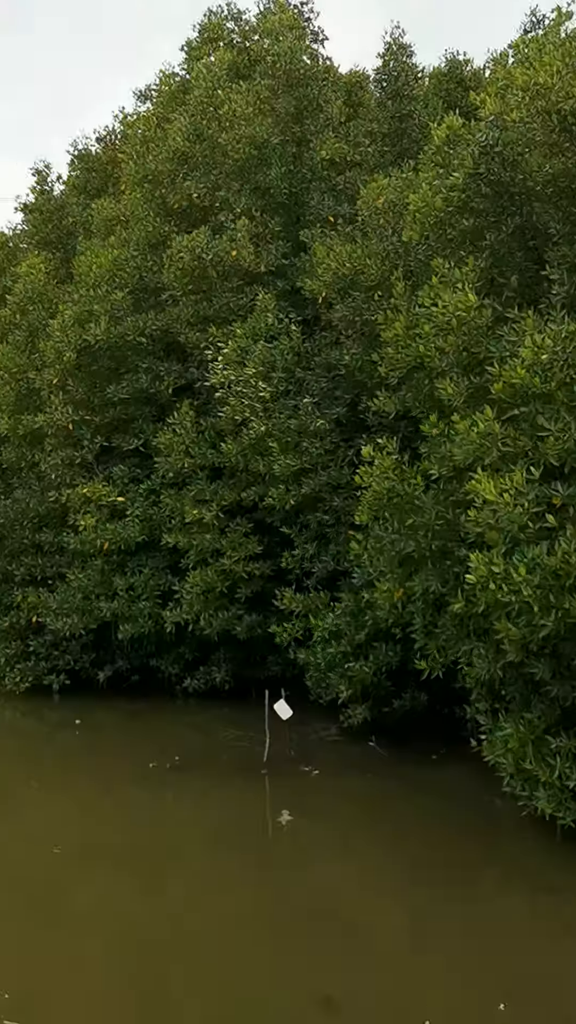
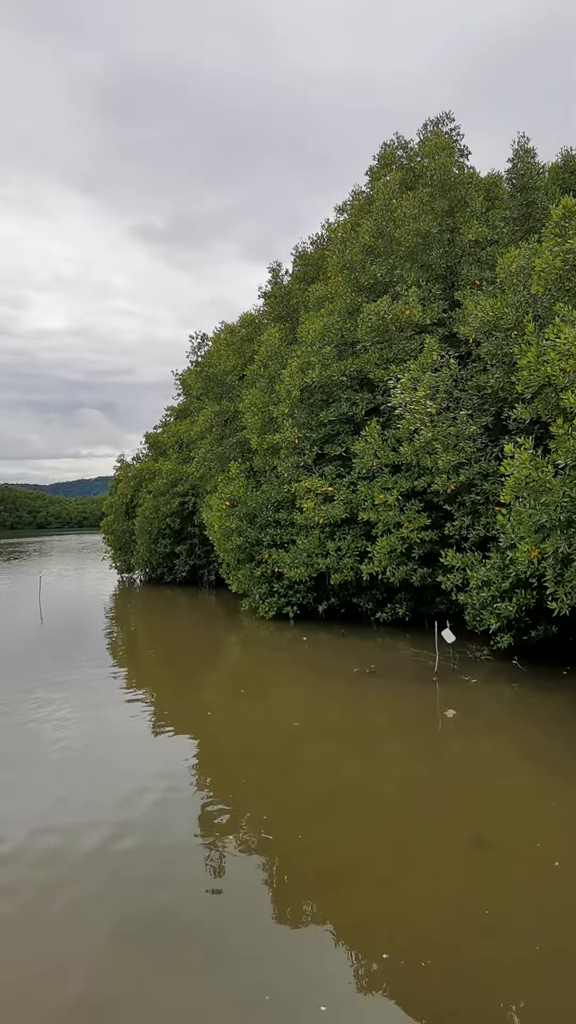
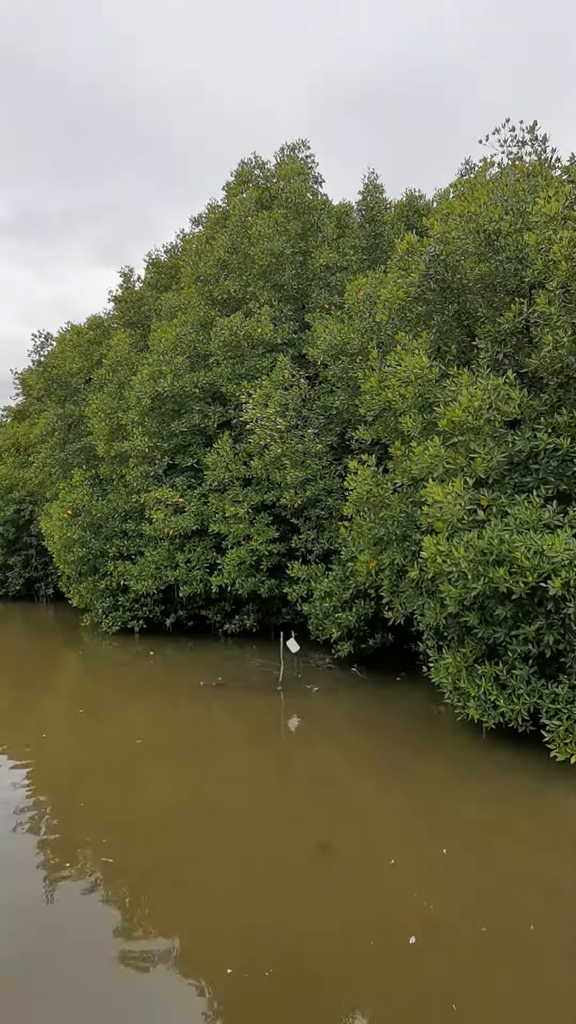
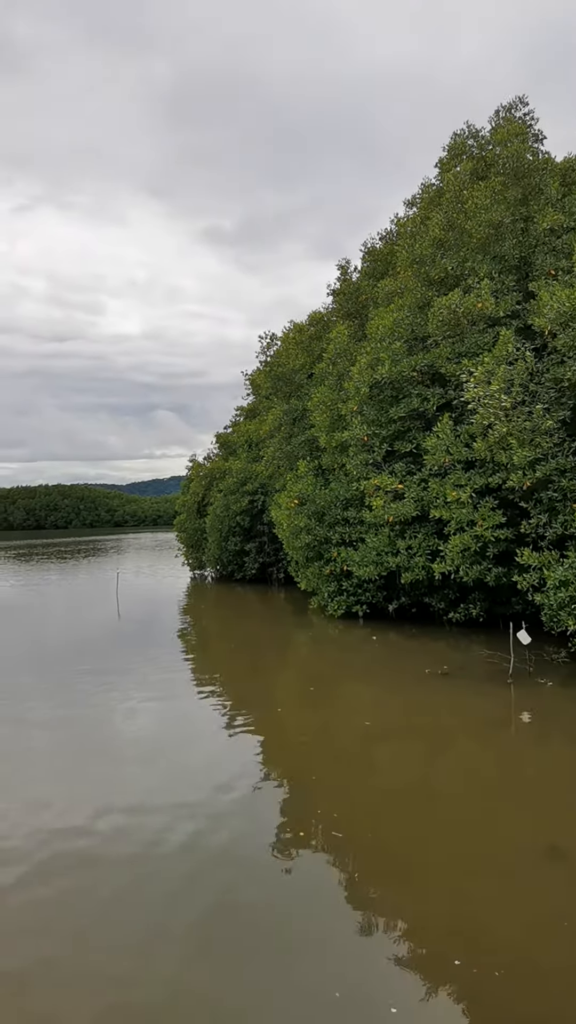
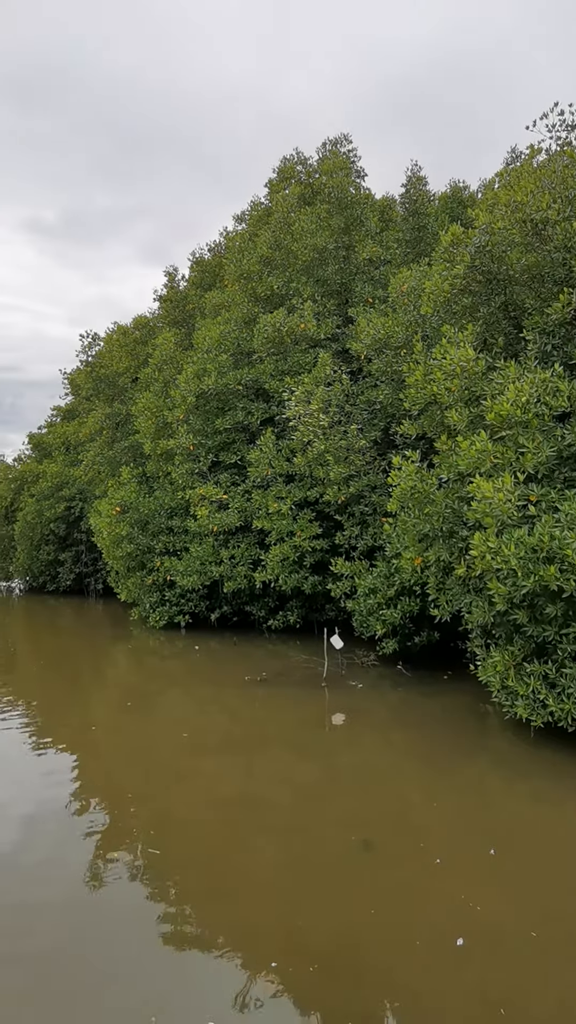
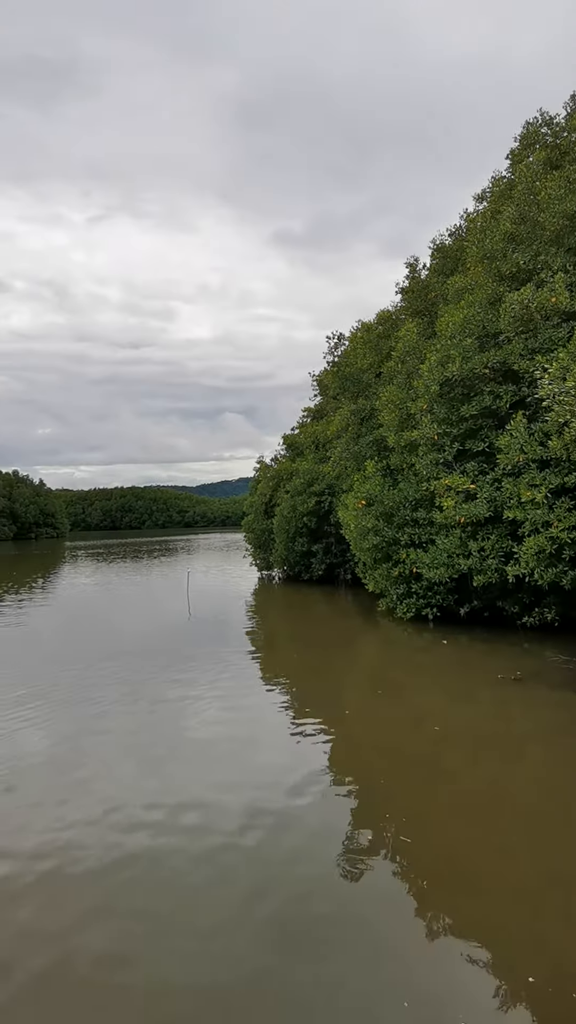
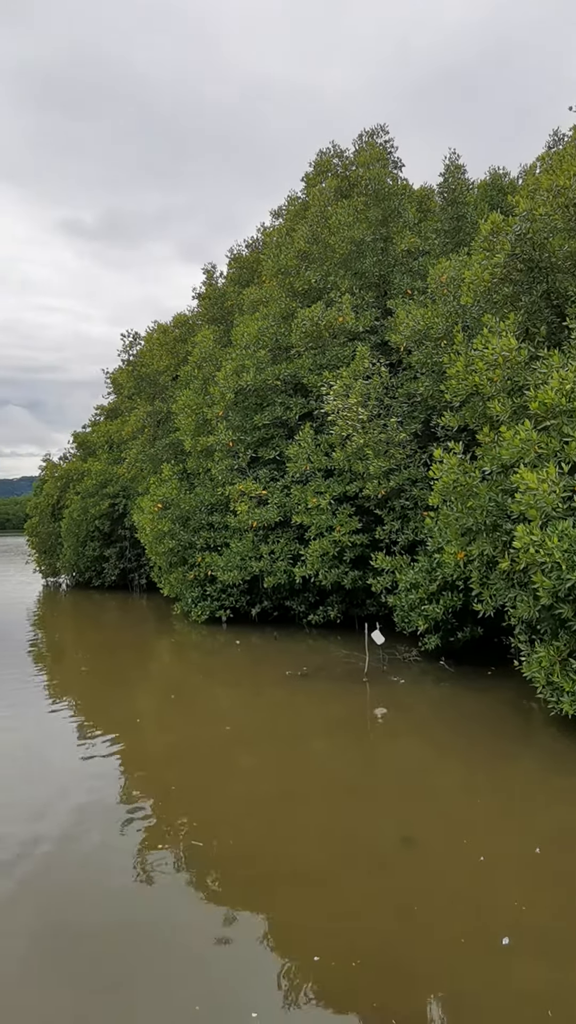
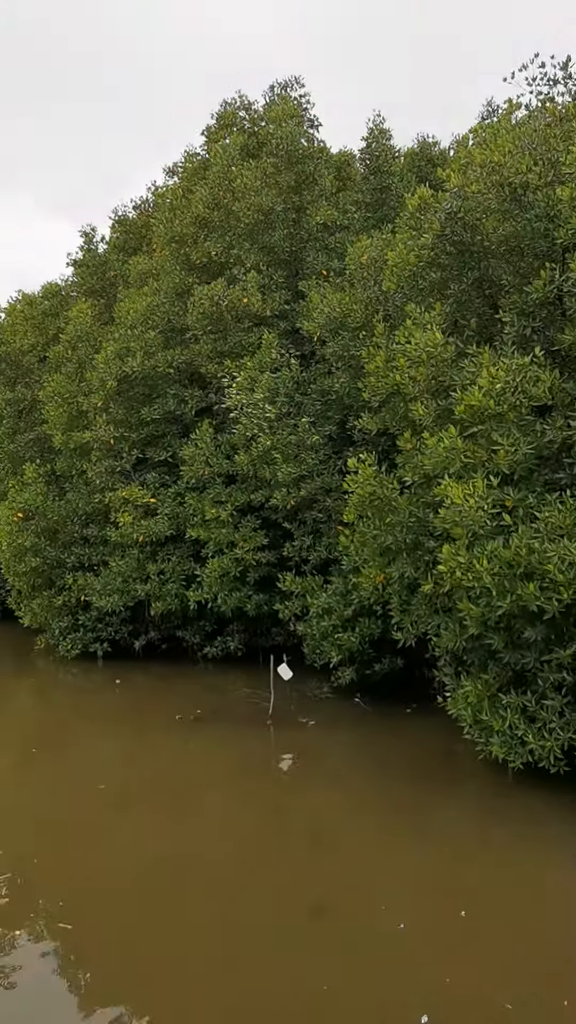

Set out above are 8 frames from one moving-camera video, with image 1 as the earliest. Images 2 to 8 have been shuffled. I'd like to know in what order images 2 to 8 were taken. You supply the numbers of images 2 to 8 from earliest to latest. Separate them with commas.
8, 3, 5, 7, 2, 4, 6
